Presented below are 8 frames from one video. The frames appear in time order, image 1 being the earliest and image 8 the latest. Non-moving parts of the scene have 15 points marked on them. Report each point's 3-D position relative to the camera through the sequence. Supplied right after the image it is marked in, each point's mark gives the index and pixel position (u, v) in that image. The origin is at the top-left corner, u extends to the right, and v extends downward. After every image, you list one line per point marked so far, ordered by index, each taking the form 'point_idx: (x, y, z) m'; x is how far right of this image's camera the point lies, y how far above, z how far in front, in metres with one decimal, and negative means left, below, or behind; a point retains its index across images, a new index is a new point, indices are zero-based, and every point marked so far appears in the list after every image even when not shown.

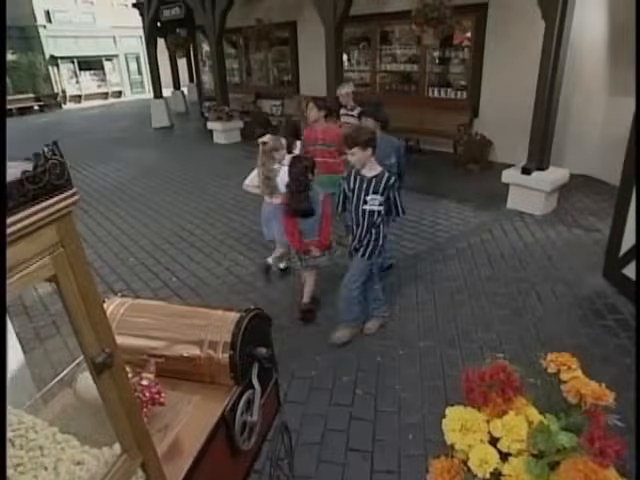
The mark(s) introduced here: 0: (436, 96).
0: (+1.9, +2.3, +8.3) m
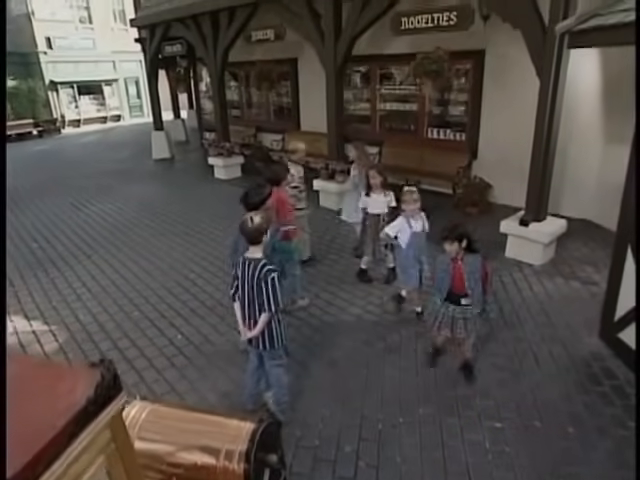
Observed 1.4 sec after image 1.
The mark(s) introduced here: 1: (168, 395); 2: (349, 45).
0: (+1.9, +1.7, +8.4) m
1: (-1.5, -1.5, +5.0) m
2: (+0.4, +2.8, +7.9) m
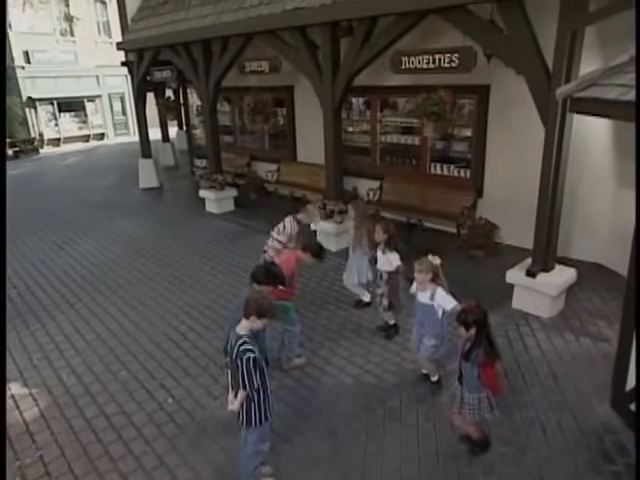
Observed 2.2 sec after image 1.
0: (+1.9, +1.1, +8.0) m
1: (-1.5, -2.2, +4.7) m
2: (+0.3, +2.2, +7.5) m
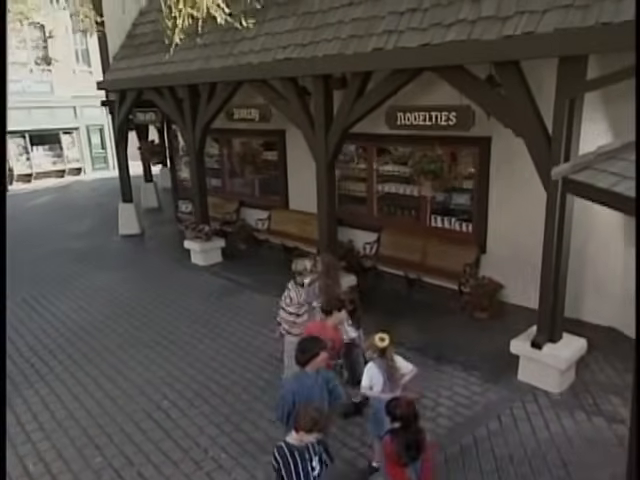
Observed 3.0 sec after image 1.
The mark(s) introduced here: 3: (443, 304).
0: (+1.8, +0.2, +7.5) m
1: (-1.6, -3.0, +4.2) m
2: (+0.2, +1.4, +7.0) m
3: (+1.8, -1.0, +7.3) m
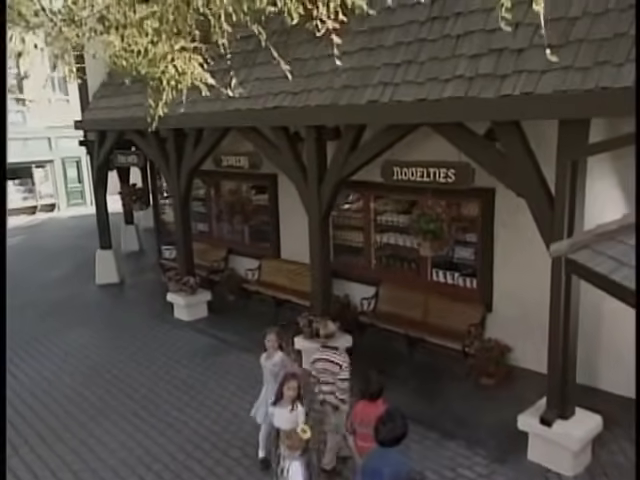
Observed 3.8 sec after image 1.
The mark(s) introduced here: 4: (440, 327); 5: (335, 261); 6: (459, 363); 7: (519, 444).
0: (+1.7, -0.5, +7.0) m
1: (-1.6, -3.7, +3.6) m
2: (+0.2, +0.6, +6.5) m
3: (+1.7, -1.7, +6.8) m
4: (+1.6, -1.2, +6.8) m
5: (+0.3, -0.3, +8.0) m
6: (+1.9, -1.7, +6.9) m
7: (+2.4, -2.4, +6.0) m
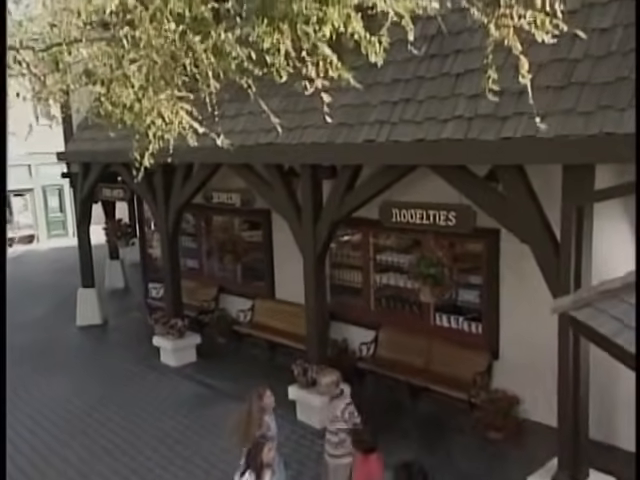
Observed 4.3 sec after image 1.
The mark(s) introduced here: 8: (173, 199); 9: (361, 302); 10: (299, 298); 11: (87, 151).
0: (+1.6, -1.1, +6.7) m
1: (-1.6, -4.2, +3.1) m
2: (+0.1, +0.1, +6.1) m
3: (+1.6, -2.3, +6.4) m
4: (+1.6, -1.7, +6.4) m
5: (+0.2, -0.9, +7.6) m
6: (+1.8, -2.2, +6.5) m
7: (+2.3, -2.9, +5.6) m
8: (-1.9, +0.5, +6.7) m
9: (+0.6, -0.8, +7.4) m
10: (-0.3, -0.8, +7.0) m
11: (-3.2, +1.3, +7.0) m
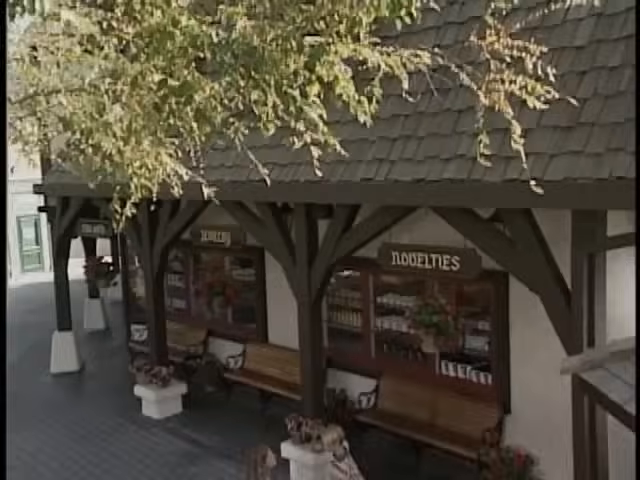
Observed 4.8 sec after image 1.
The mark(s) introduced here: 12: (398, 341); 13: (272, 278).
0: (+1.6, -1.6, +6.2) m
1: (-1.6, -4.6, +2.4) m
2: (+0.1, -0.4, +5.7) m
3: (+1.6, -2.8, +5.9) m
4: (+1.6, -2.2, +6.0) m
5: (+0.1, -1.5, +7.1) m
6: (+1.8, -2.7, +6.0) m
7: (+2.3, -3.4, +5.1) m
8: (-2.0, 0.0, +6.2) m
9: (+0.5, -1.4, +6.9) m
10: (-0.3, -1.3, +6.5) m
11: (-3.2, +0.8, +6.5) m
12: (+1.1, -1.3, +6.5) m
13: (-0.6, -0.5, +6.5) m
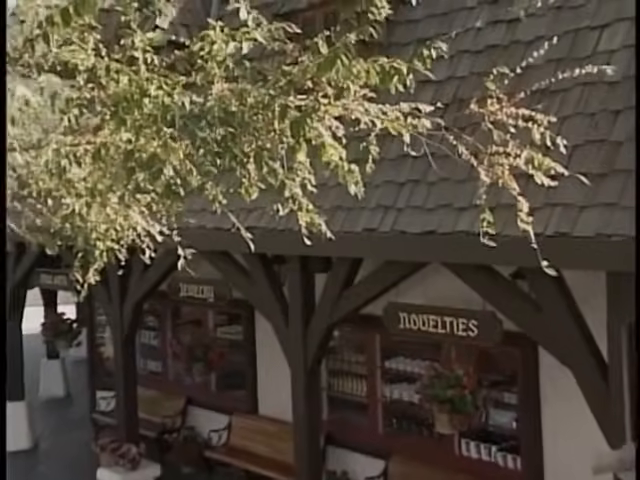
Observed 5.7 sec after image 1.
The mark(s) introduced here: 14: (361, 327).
0: (+1.6, -2.2, +5.3) m
1: (-1.6, -5.0, +1.4) m
2: (+0.1, -1.0, +4.8) m
3: (+1.6, -3.4, +4.9) m
4: (+1.5, -2.8, +5.0) m
5: (+0.1, -2.1, +6.1) m
6: (+1.8, -3.3, +5.0) m
7: (+2.3, -4.0, +4.1) m
8: (-2.0, -0.5, +5.3) m
9: (+0.5, -2.0, +6.0) m
10: (-0.4, -1.9, +5.6) m
11: (-3.2, +0.2, +5.5) m
12: (+1.0, -1.9, +5.6) m
13: (-0.6, -1.1, +5.6) m
14: (+0.5, -0.9, +5.8) m
